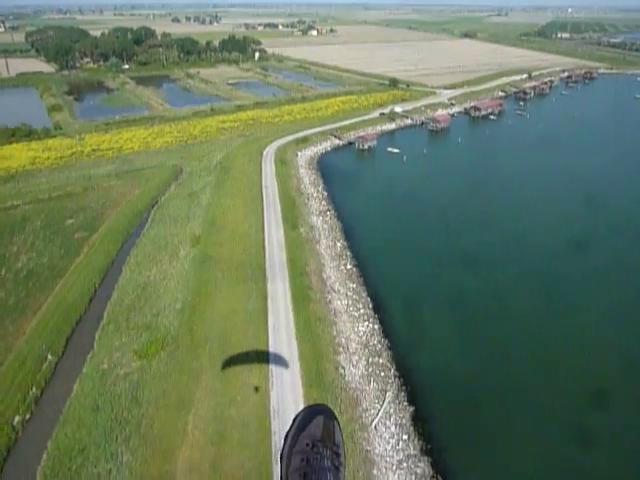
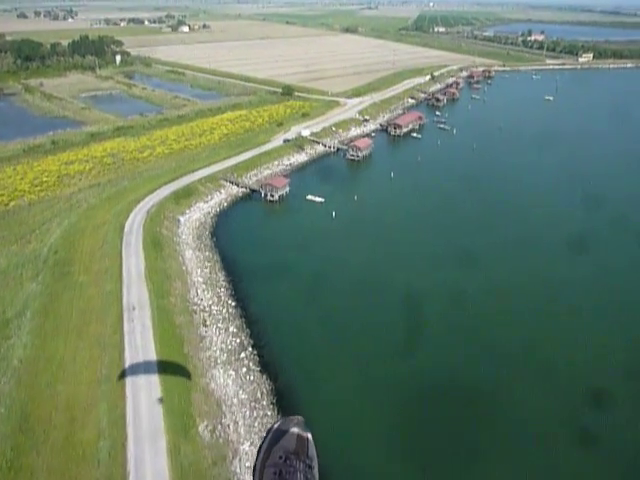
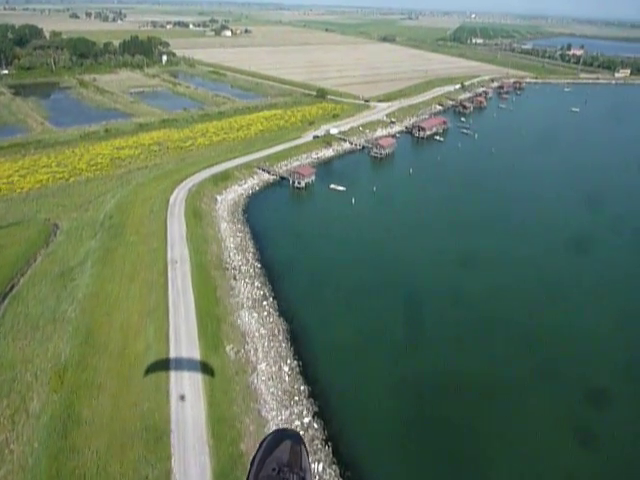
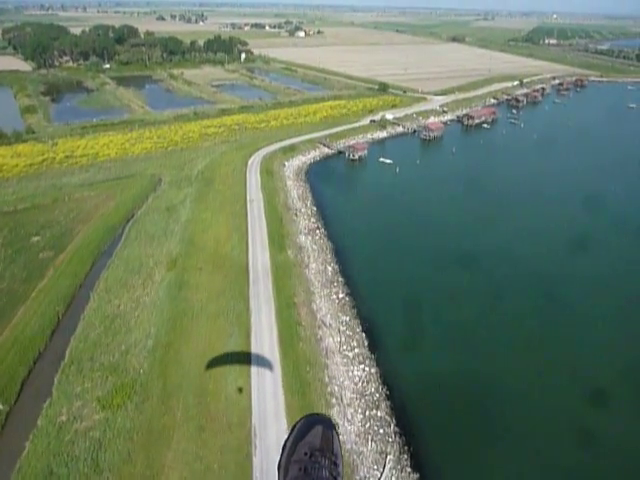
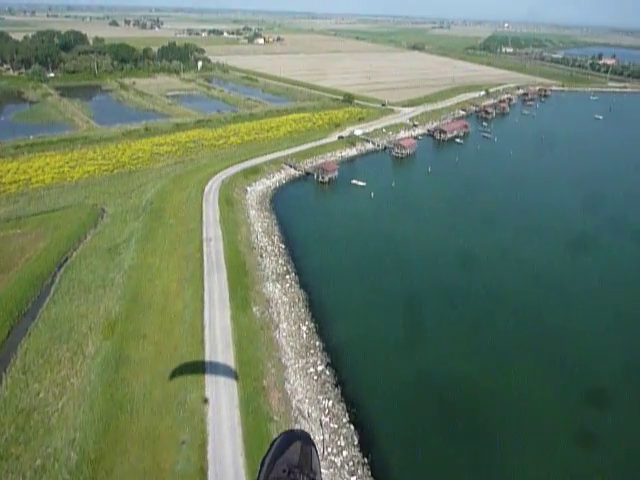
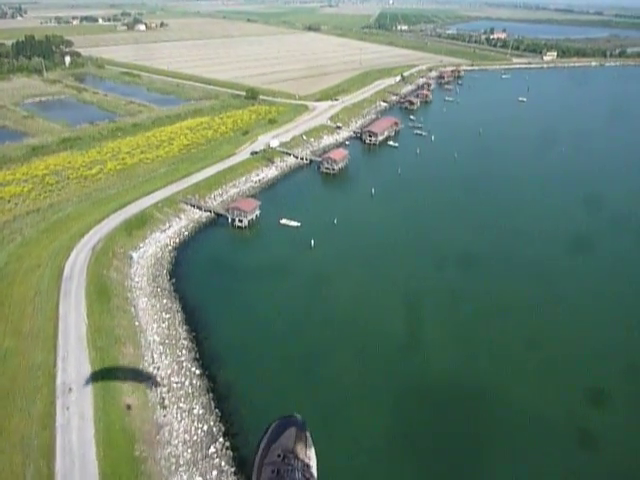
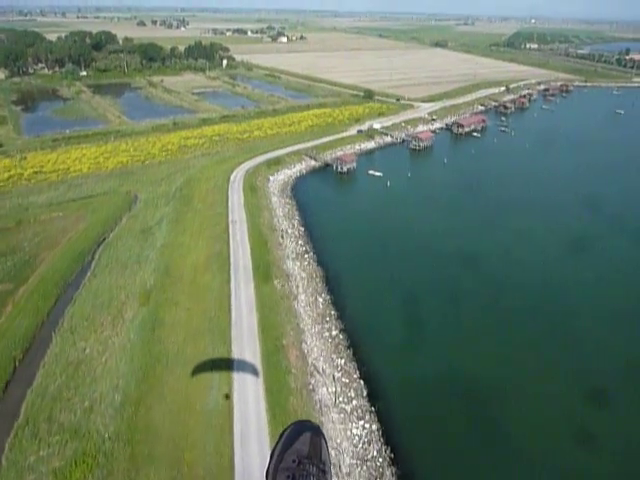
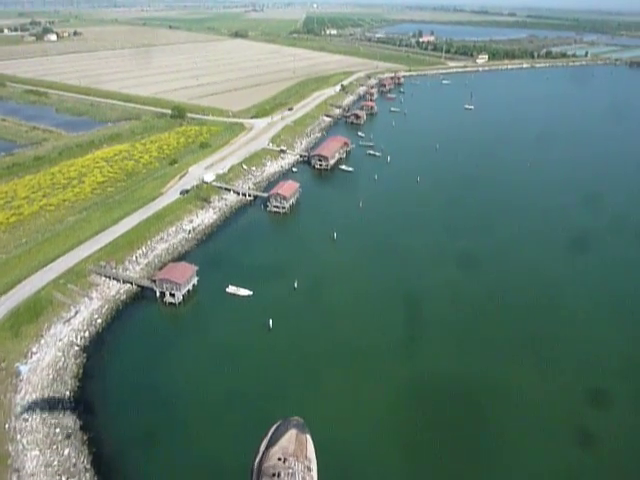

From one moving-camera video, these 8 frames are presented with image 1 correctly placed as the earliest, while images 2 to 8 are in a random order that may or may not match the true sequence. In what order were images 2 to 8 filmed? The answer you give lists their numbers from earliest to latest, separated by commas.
4, 7, 5, 3, 2, 6, 8
